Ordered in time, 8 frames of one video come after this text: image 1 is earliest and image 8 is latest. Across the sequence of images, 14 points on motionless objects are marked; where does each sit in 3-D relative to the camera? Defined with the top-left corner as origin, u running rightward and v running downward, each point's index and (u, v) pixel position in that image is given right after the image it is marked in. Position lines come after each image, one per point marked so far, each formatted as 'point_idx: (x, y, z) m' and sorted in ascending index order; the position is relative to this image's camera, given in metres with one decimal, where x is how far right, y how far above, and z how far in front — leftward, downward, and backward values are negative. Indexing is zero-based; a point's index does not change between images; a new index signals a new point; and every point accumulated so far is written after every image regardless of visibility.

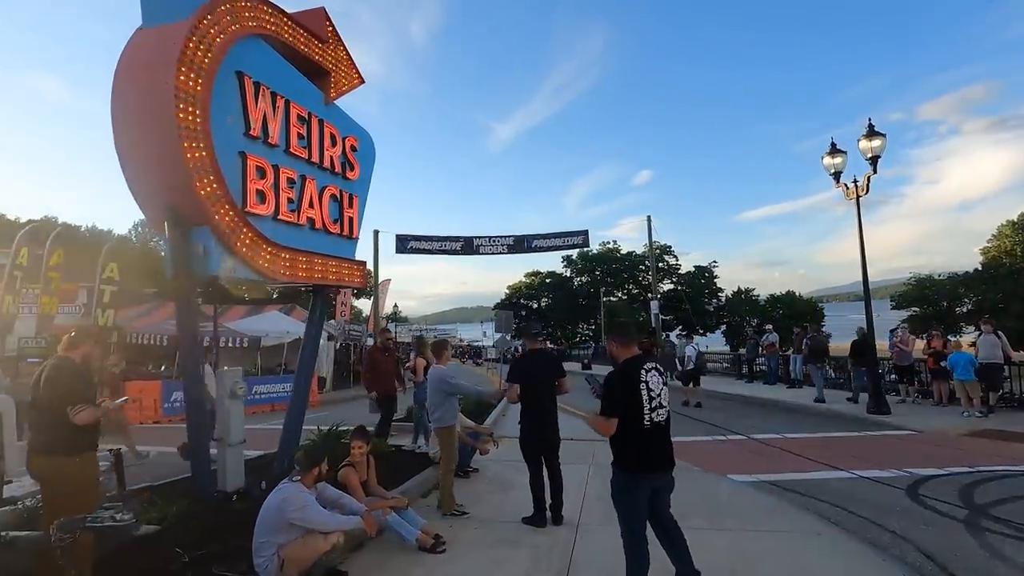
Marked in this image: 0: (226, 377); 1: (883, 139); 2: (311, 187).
0: (-3.0, -0.9, +6.6) m
1: (+7.1, +2.9, +12.0) m
2: (-2.6, +1.3, +8.0) m
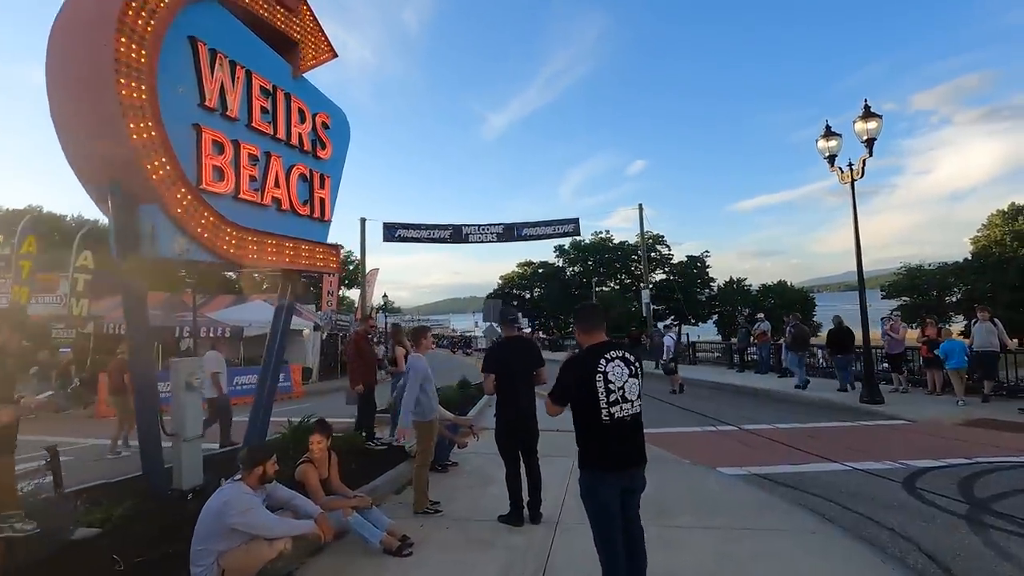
0: (-3.3, -0.8, +6.2) m
1: (+6.8, +3.1, +11.6) m
2: (-2.9, +1.5, +7.5) m
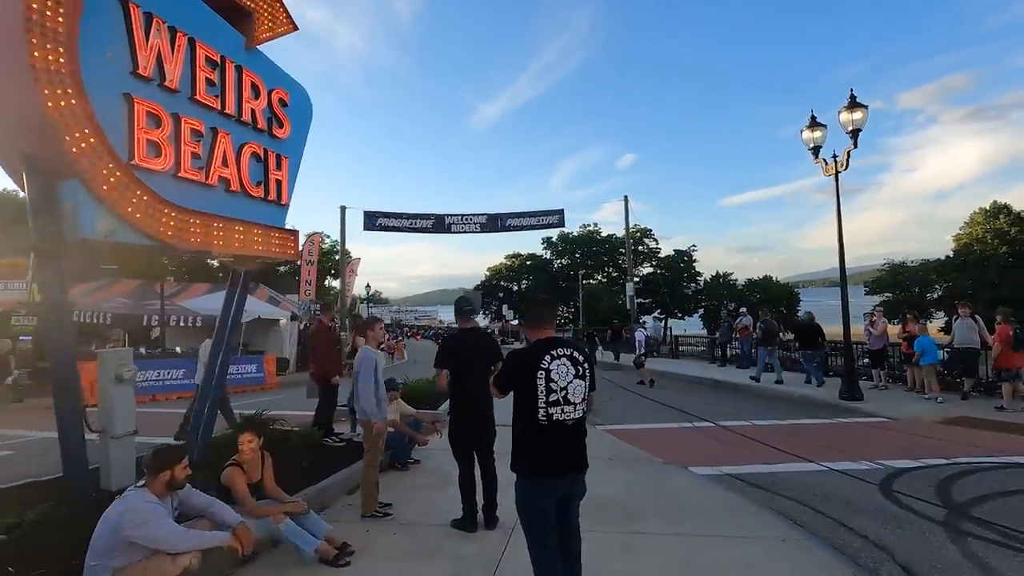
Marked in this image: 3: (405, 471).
0: (-3.7, -0.6, +5.7) m
1: (+6.4, +3.2, +11.3) m
2: (-3.3, +1.6, +7.0) m
3: (-1.3, -2.1, +7.3) m
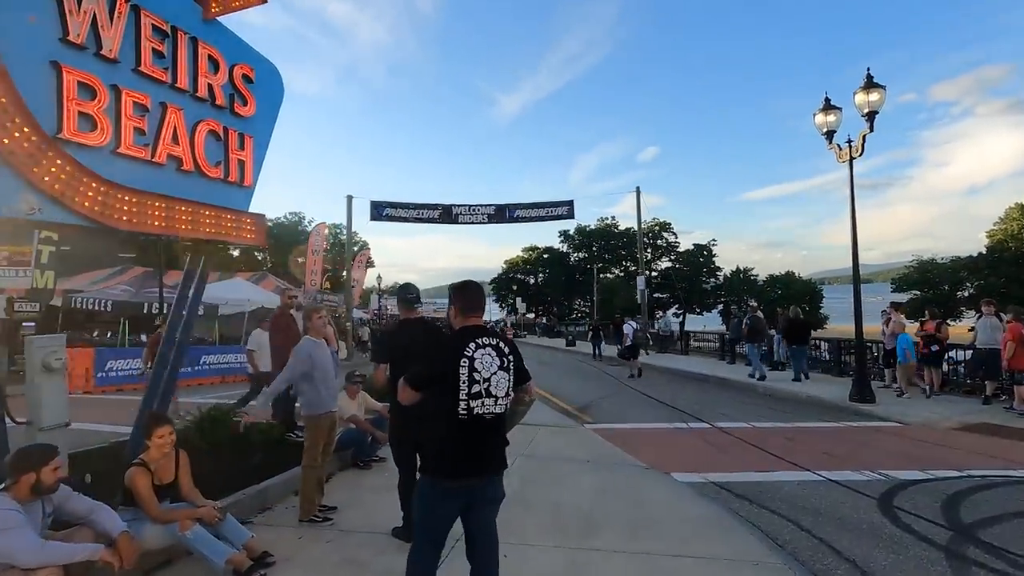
0: (-4.0, -0.5, +5.3) m
1: (+6.2, +3.3, +10.5) m
2: (-3.6, +1.8, +6.6) m
3: (-1.6, -2.0, +6.9) m
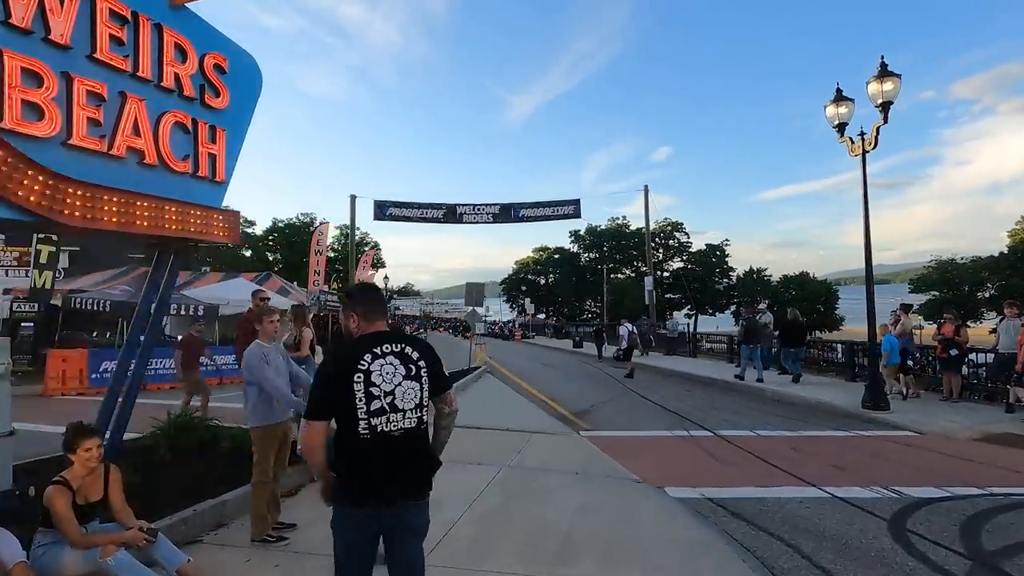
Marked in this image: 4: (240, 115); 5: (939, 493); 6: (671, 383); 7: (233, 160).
0: (-4.2, -0.5, +5.0) m
1: (+6.1, +3.3, +10.0) m
2: (-3.8, +1.8, +6.3) m
3: (-1.8, -2.0, +6.4) m
4: (-3.3, +2.1, +7.7) m
5: (+3.9, -1.9, +5.8) m
6: (+3.8, -2.3, +15.2) m
7: (-3.4, +1.6, +7.6) m
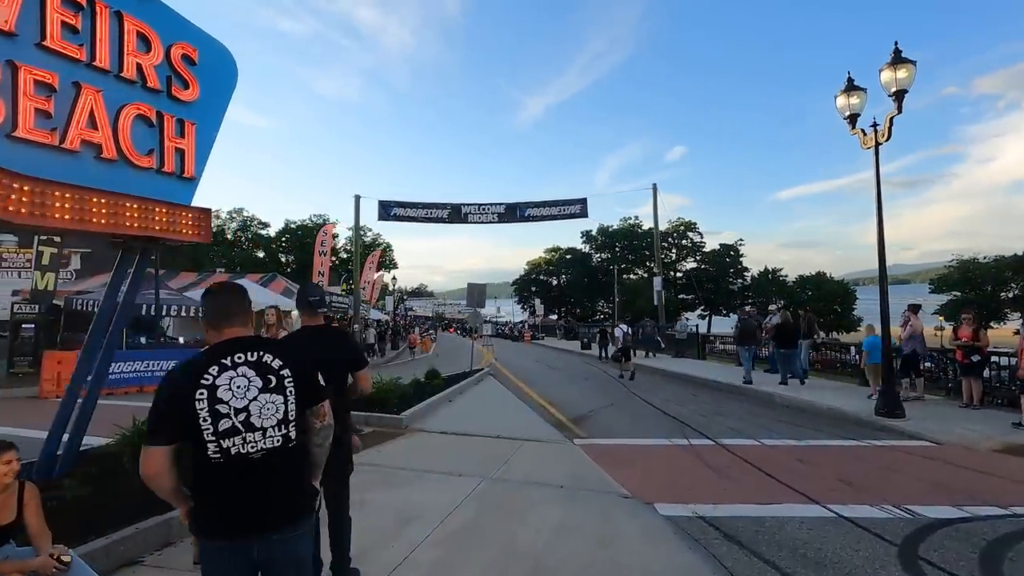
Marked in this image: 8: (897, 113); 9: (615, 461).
0: (-4.5, -0.5, +4.6) m
1: (+6.0, +3.3, +9.4) m
2: (-4.0, +1.8, +5.9) m
3: (-2.0, -2.0, +6.1) m
4: (-3.5, +2.1, +7.4) m
5: (+3.7, -1.9, +5.2) m
6: (+3.8, -2.3, +14.7) m
7: (-3.6, +1.5, +7.2) m
8: (+5.6, +2.6, +9.1) m
9: (+1.2, -2.1, +7.6) m
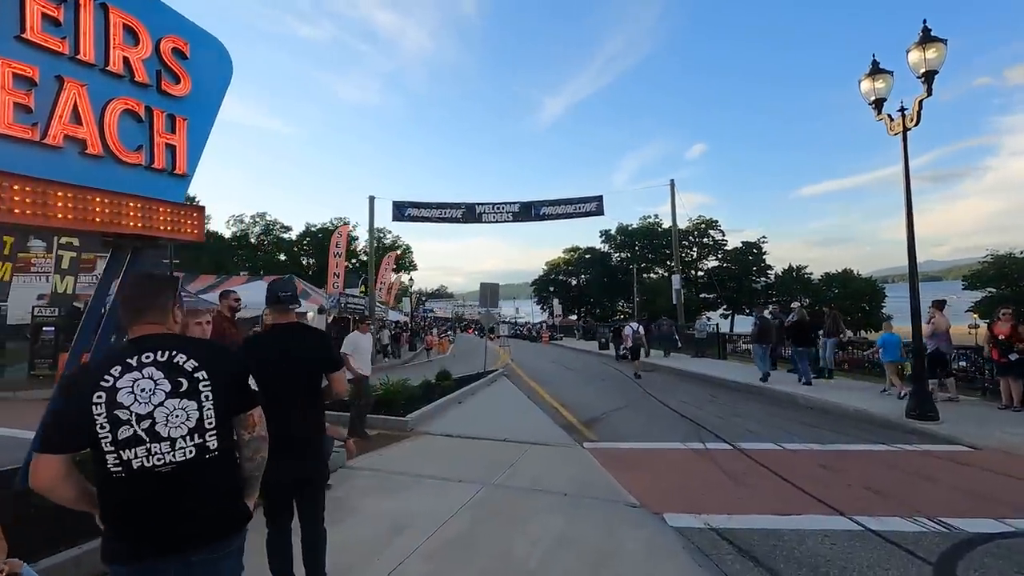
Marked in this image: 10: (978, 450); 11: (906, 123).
0: (-4.5, -0.5, +4.4) m
1: (+6.1, +3.4, +8.8) m
2: (-4.0, +1.8, +5.7) m
3: (-2.0, -2.0, +5.8) m
4: (-3.5, +2.1, +7.1) m
5: (+3.7, -1.8, +4.8) m
6: (+4.1, -2.3, +14.2) m
7: (-3.5, +1.6, +7.0) m
8: (+5.7, +2.6, +8.6) m
9: (+1.3, -2.1, +7.2) m
10: (+5.5, -1.9, +7.4) m
11: (+5.6, +2.3, +8.8) m
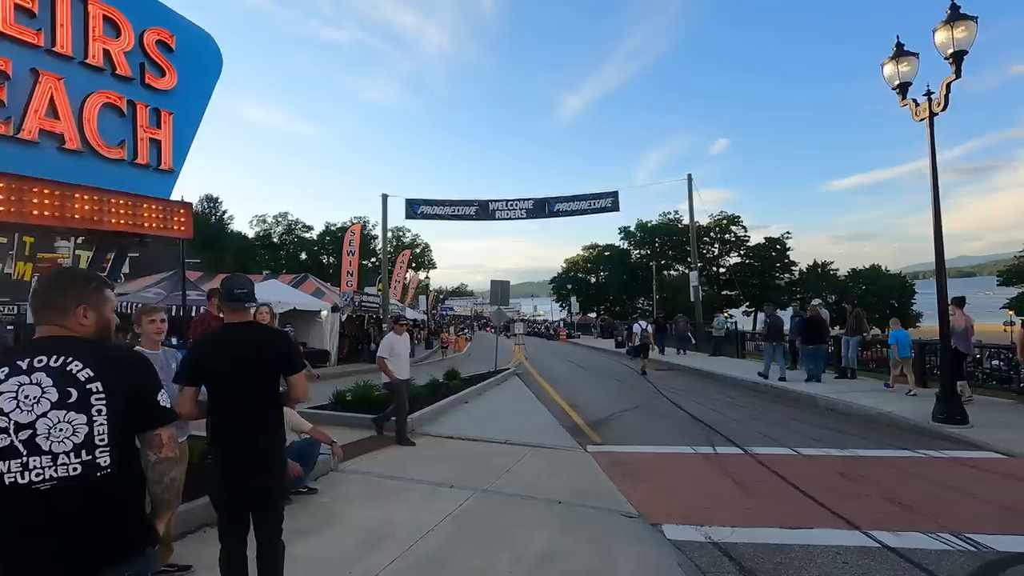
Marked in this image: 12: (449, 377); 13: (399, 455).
0: (-4.7, -0.5, +4.3) m
1: (+6.1, +3.5, +8.3) m
2: (-4.1, +1.8, +5.5) m
3: (-2.0, -2.0, +5.5) m
4: (-3.5, +2.1, +6.9) m
5: (+3.6, -1.8, +4.3) m
6: (+4.4, -2.2, +13.7) m
7: (-3.6, +1.6, +6.8) m
8: (+5.7, +2.7, +8.0) m
9: (+1.3, -2.0, +6.8) m
10: (+5.5, -1.8, +6.9) m
11: (+5.6, +2.4, +8.3) m
12: (-1.4, -2.0, +13.8) m
13: (-1.4, -2.0, +7.5) m
